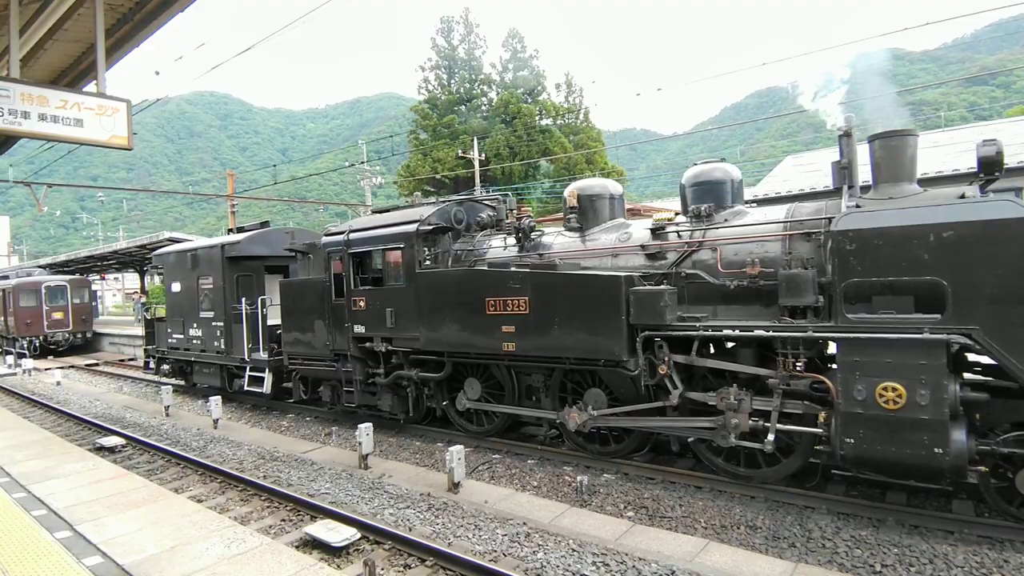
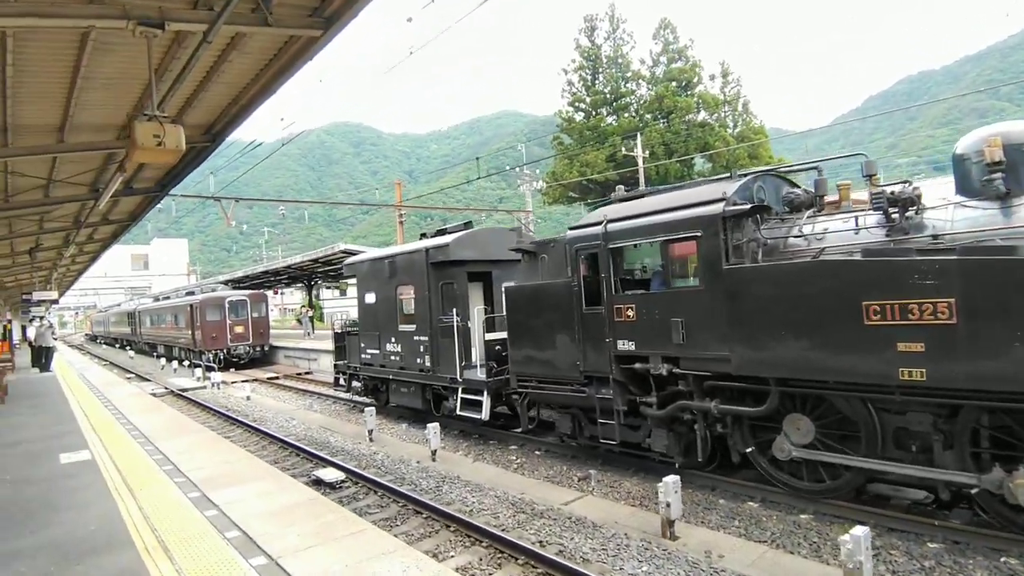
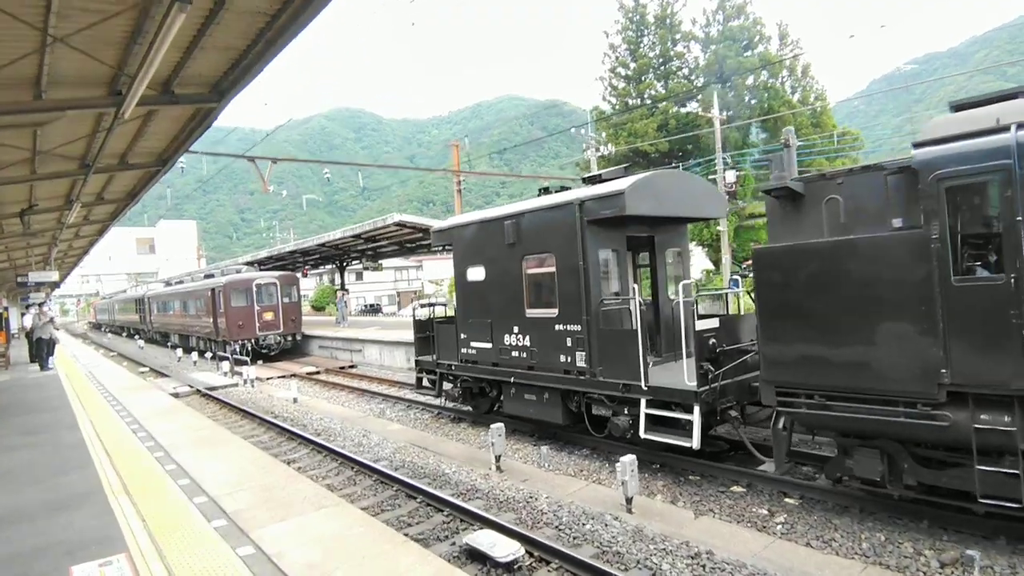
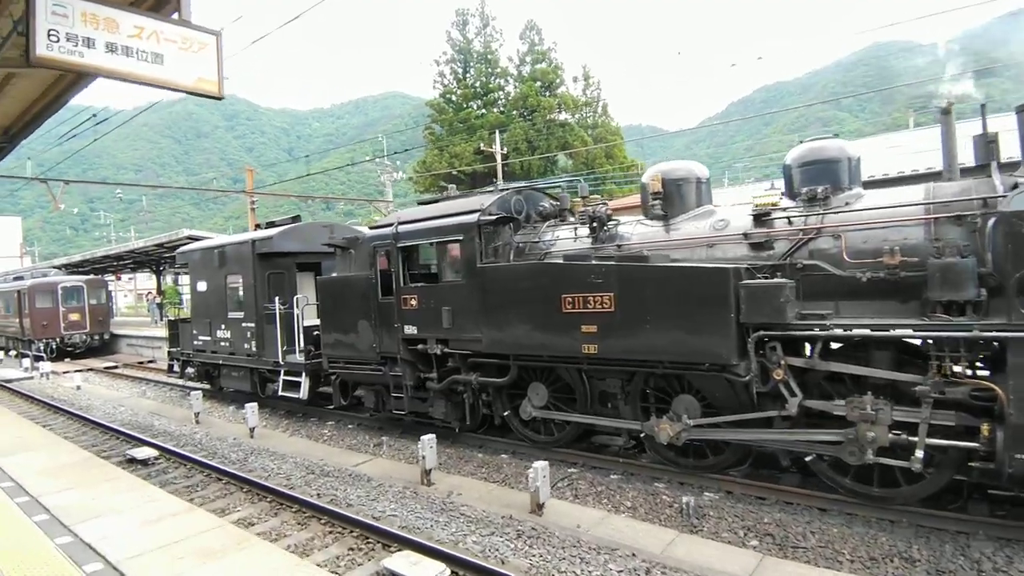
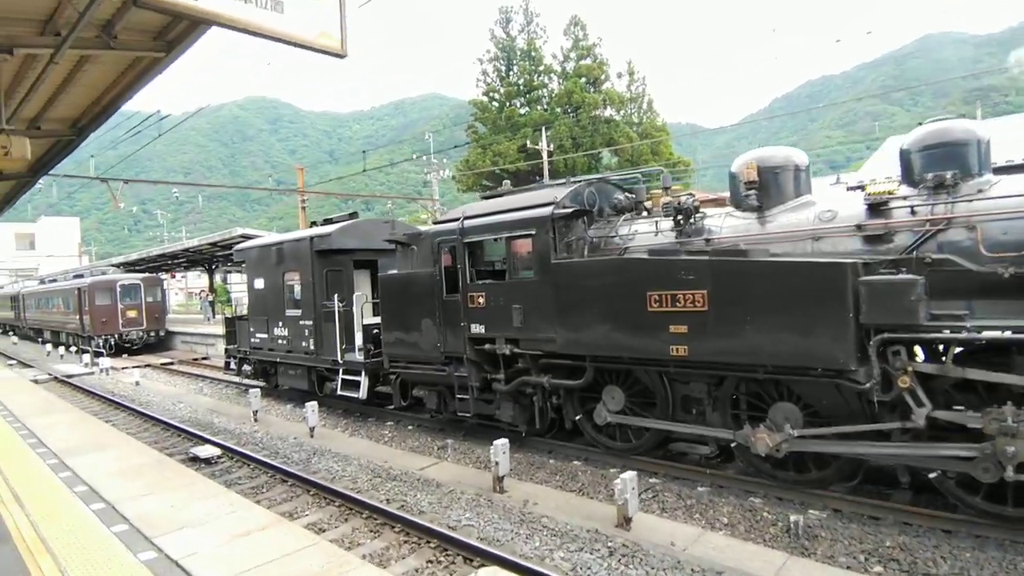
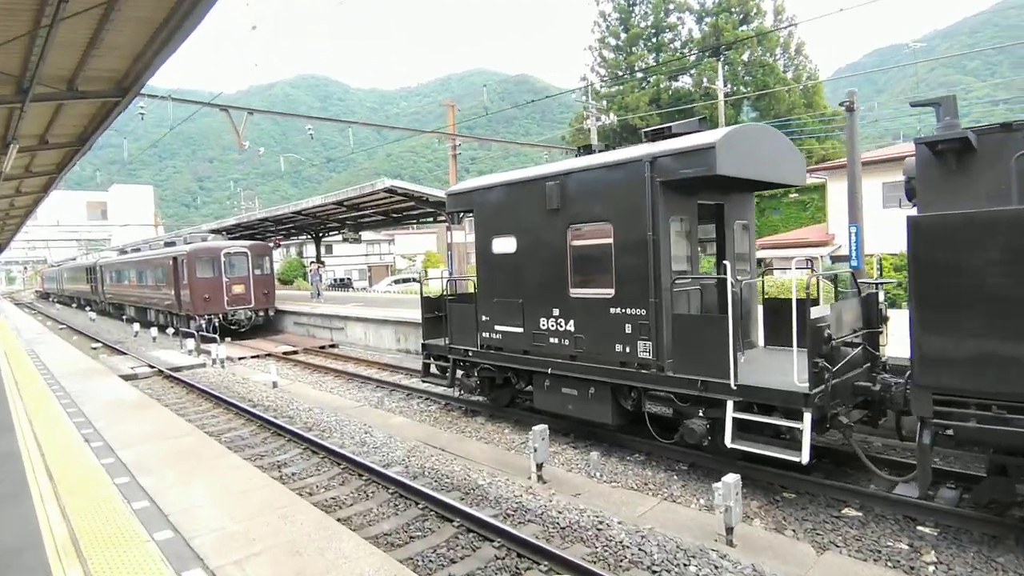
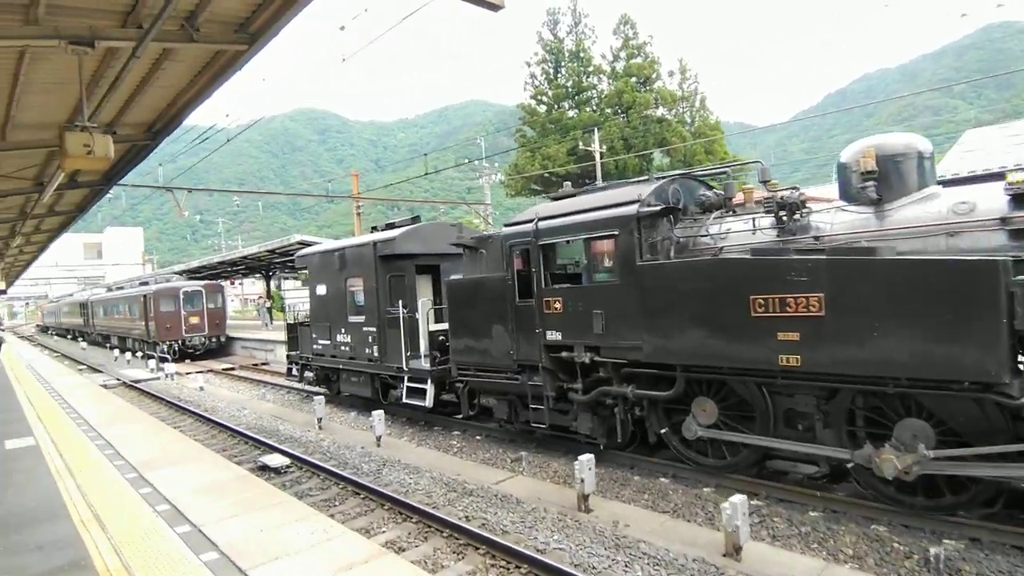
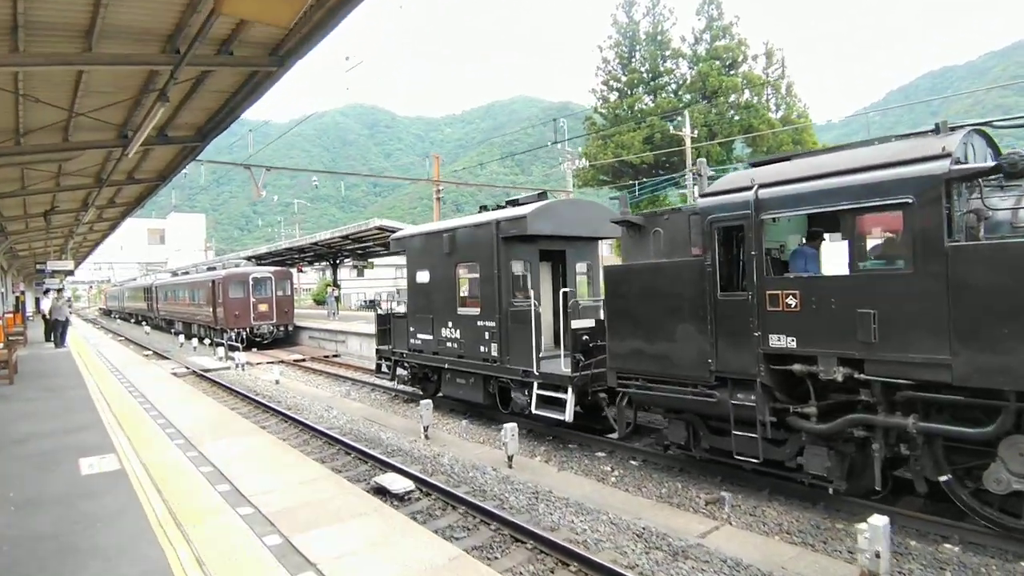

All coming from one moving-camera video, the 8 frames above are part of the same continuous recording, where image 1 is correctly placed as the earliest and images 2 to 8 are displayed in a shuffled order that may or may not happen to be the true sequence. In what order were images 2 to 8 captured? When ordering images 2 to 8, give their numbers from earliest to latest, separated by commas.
4, 5, 7, 2, 8, 3, 6
